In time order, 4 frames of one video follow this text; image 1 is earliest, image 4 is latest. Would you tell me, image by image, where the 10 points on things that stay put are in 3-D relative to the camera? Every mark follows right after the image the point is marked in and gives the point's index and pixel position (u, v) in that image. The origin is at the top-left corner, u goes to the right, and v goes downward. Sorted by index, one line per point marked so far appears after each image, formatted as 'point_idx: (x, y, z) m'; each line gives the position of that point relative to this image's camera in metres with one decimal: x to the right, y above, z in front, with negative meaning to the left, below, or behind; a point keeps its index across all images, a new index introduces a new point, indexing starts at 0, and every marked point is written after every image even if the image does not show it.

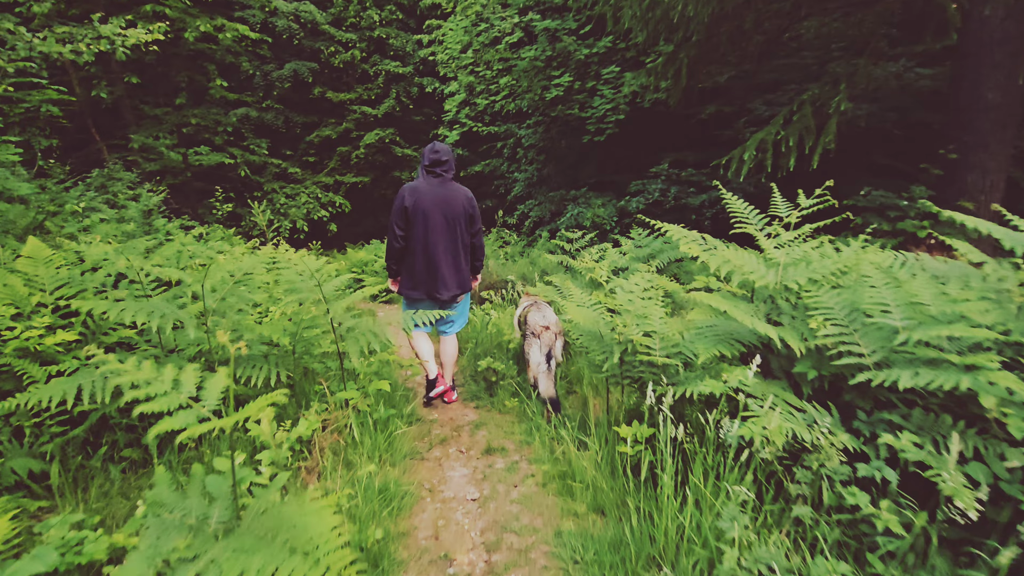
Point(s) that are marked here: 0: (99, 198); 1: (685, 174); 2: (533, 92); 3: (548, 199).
0: (-5.0, +1.1, +6.5) m
1: (+2.3, +1.6, +7.5) m
2: (+0.3, +3.3, +9.4) m
3: (+0.6, +1.7, +10.1) m
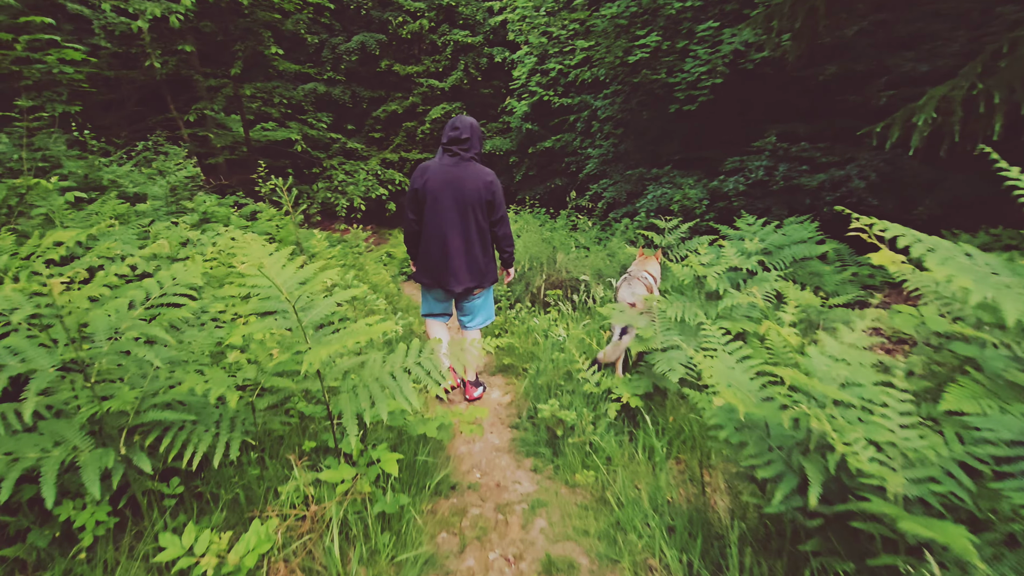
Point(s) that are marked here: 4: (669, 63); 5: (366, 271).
0: (-4.2, +1.3, +6.0) m
1: (+3.2, +1.6, +6.0) m
2: (+1.5, +3.5, +8.1) m
3: (+1.8, +1.8, +8.9) m
4: (+2.1, +3.0, +7.4) m
5: (-1.6, +0.2, +5.9) m
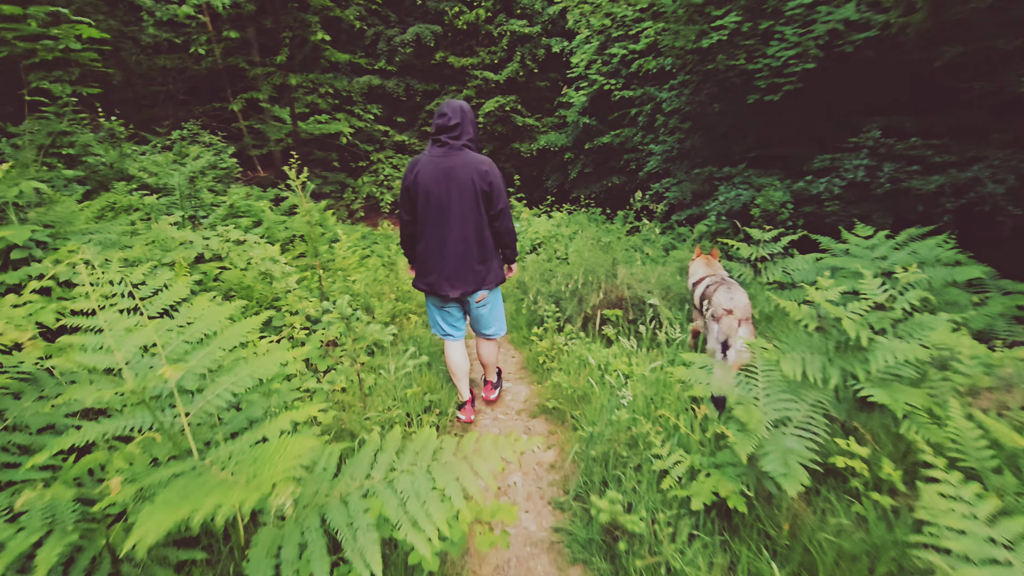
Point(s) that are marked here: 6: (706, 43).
0: (-3.6, +1.3, +5.6) m
1: (+3.7, +1.3, +5.0) m
2: (+2.3, +3.3, +7.2) m
3: (+2.6, +1.6, +7.9) m
4: (+2.8, +2.8, +6.4) m
5: (-1.1, +0.1, +5.3) m
6: (+2.4, +3.0, +6.7) m
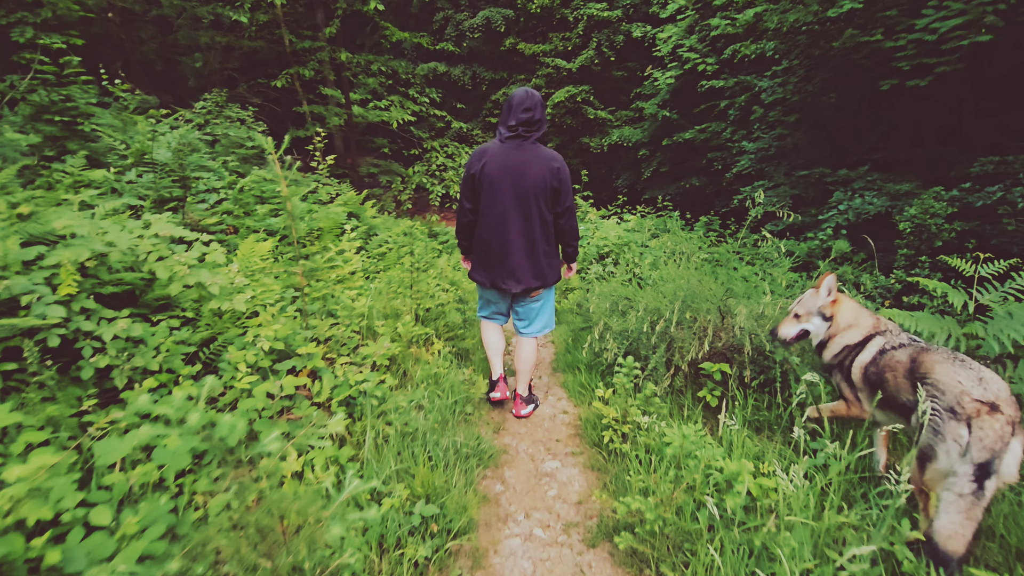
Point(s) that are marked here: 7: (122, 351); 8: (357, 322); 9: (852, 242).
0: (-3.0, +1.4, +4.8) m
1: (+4.2, +0.9, +3.4) m
2: (+3.1, +3.0, +5.7) m
3: (+3.4, +1.3, +6.4) m
4: (+3.5, +2.5, +4.9) m
5: (-0.6, 0.0, +4.2) m
6: (+3.1, +2.7, +5.3) m
7: (-1.4, -0.2, +2.0) m
8: (-0.9, -0.2, +3.1) m
9: (+3.3, +0.4, +5.2) m
